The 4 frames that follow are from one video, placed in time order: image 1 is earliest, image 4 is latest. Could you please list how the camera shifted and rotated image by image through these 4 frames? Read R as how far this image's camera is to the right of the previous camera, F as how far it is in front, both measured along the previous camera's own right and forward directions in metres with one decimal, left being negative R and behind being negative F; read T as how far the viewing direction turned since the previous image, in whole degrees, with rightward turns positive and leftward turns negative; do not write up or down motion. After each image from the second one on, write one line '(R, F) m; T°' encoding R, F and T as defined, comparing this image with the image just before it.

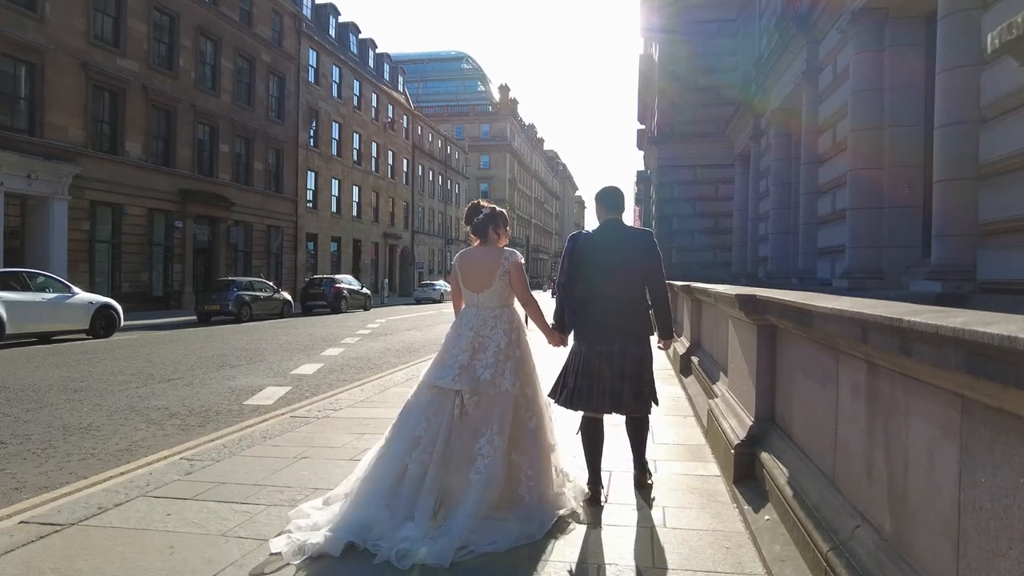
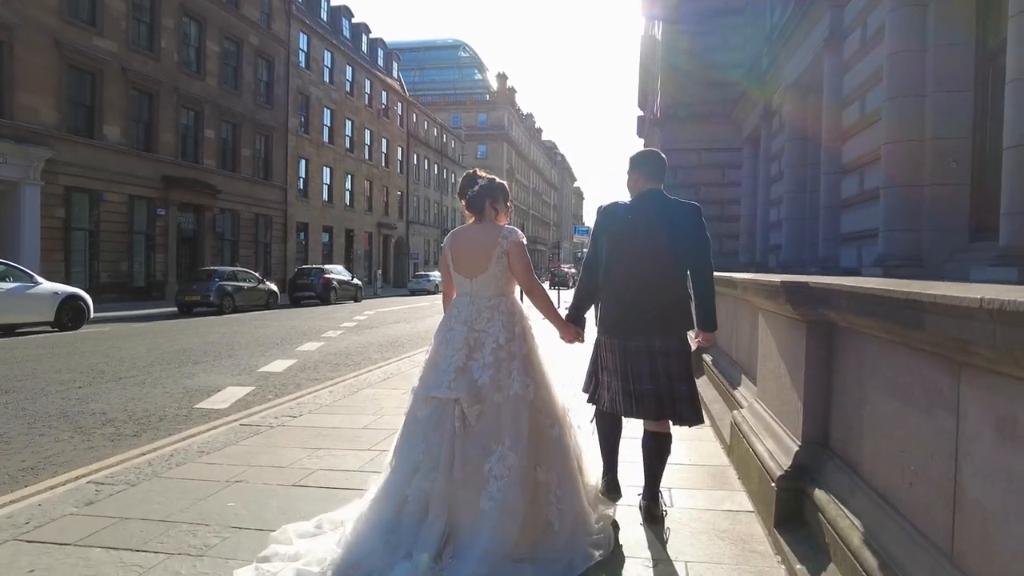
(+0.1, +1.0) m; 0°
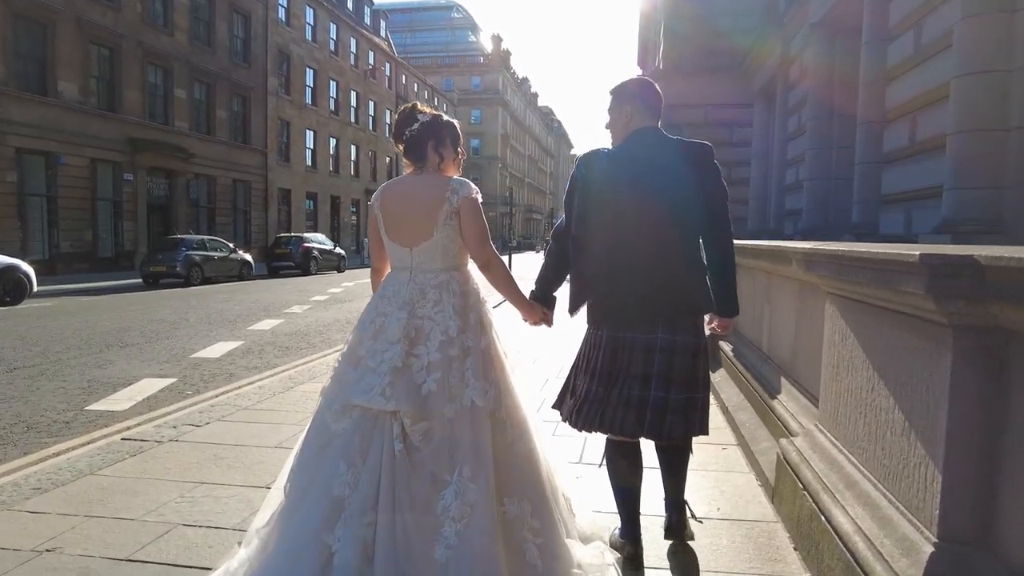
(+0.2, +1.5) m; 0°
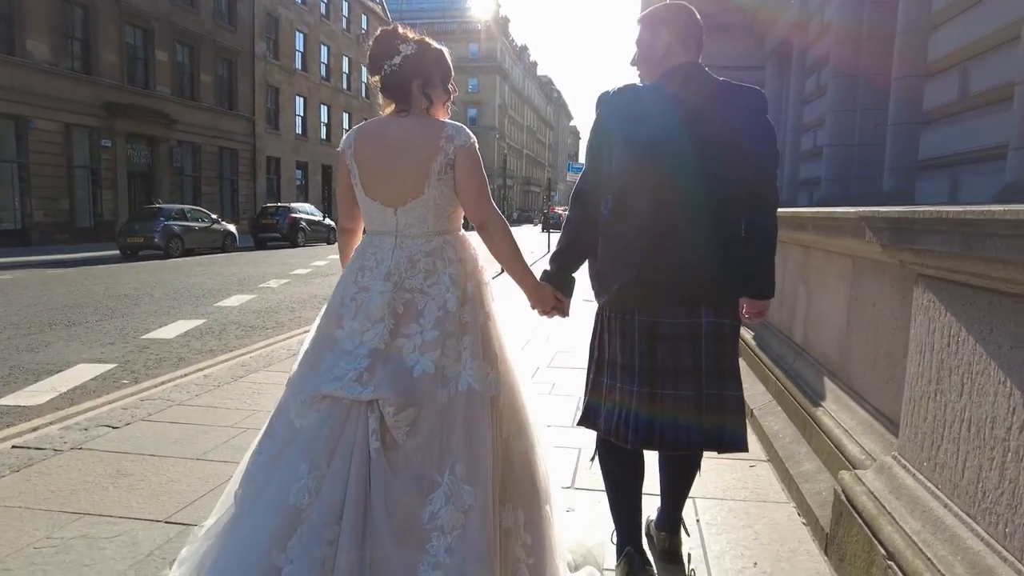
(+0.1, +0.9) m; 0°
